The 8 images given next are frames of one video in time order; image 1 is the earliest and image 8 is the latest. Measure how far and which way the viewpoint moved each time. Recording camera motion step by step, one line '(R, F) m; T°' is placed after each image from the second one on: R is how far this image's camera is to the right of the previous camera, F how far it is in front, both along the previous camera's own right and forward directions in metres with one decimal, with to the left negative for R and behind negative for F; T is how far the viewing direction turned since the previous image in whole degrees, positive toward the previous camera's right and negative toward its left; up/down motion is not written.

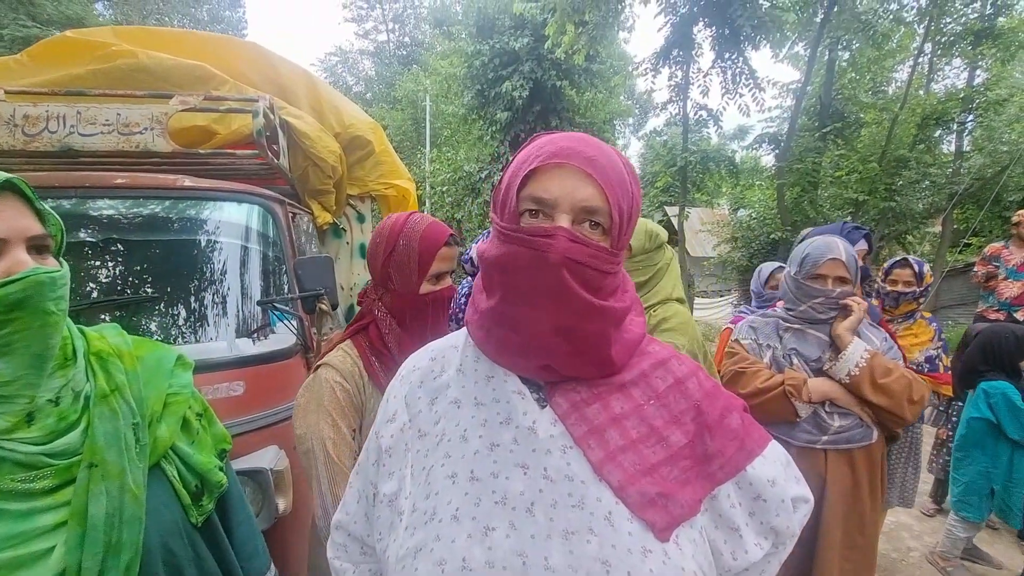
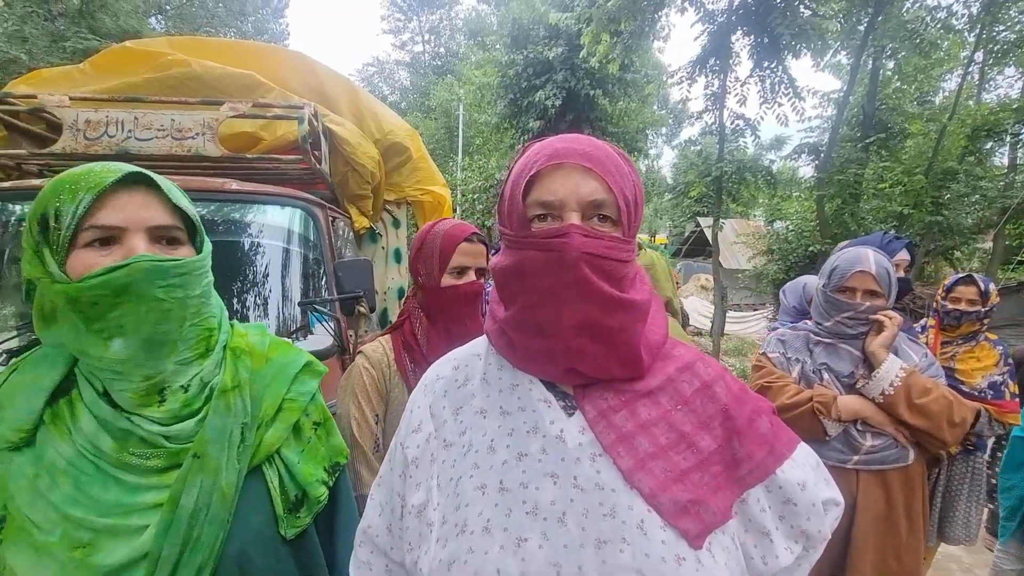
(0.0, 0.0) m; -3°
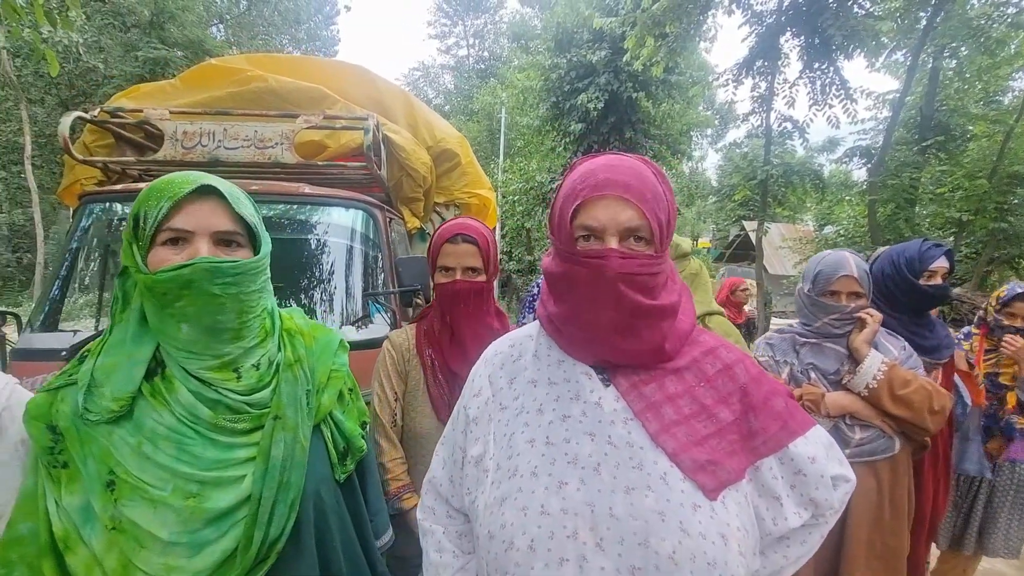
(0.0, -0.2) m; -4°
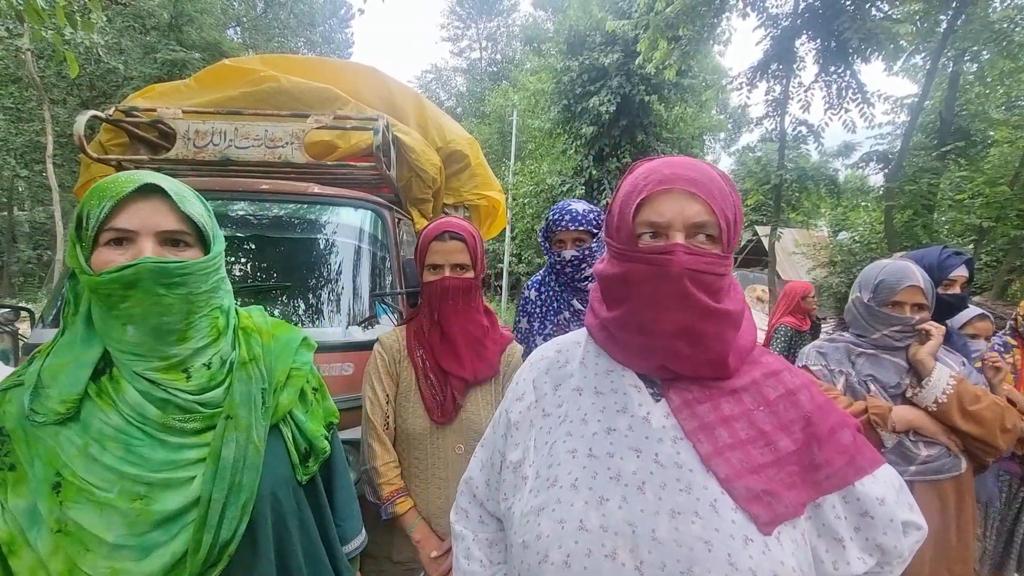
(0.0, 0.0) m; -1°
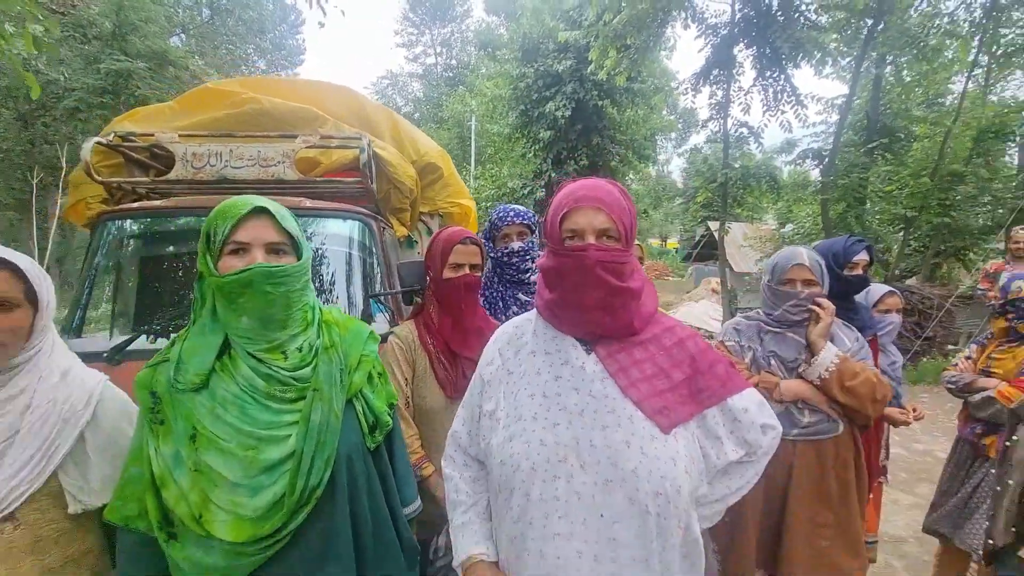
(-0.1, -0.4) m; +4°
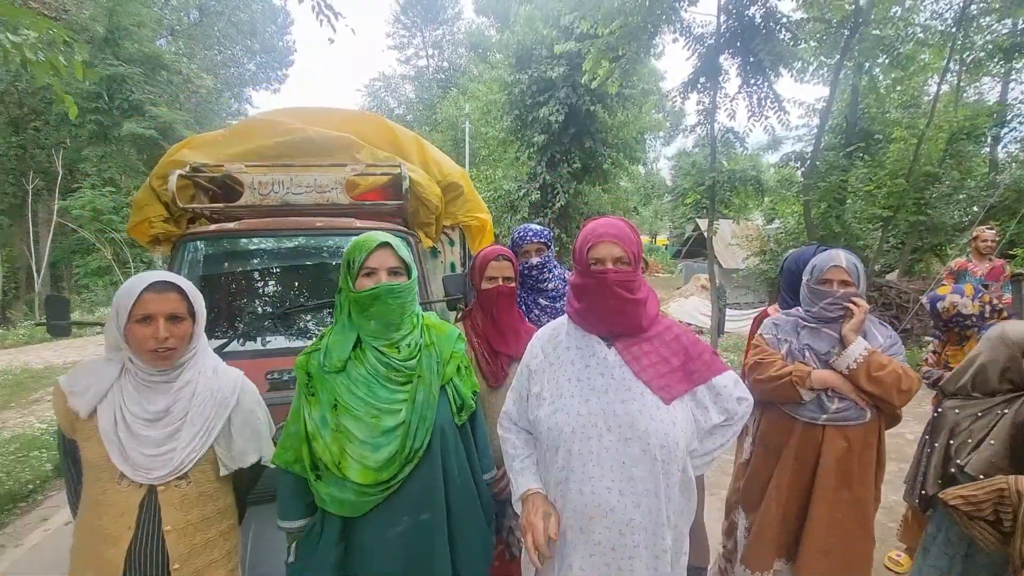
(-0.2, -0.5) m; +1°
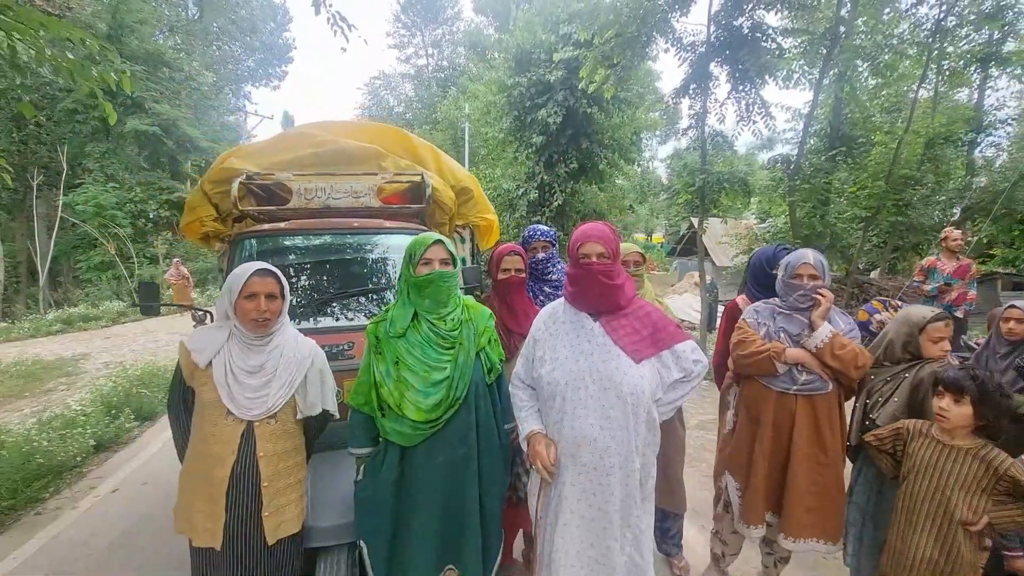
(-0.1, -0.6) m; 0°
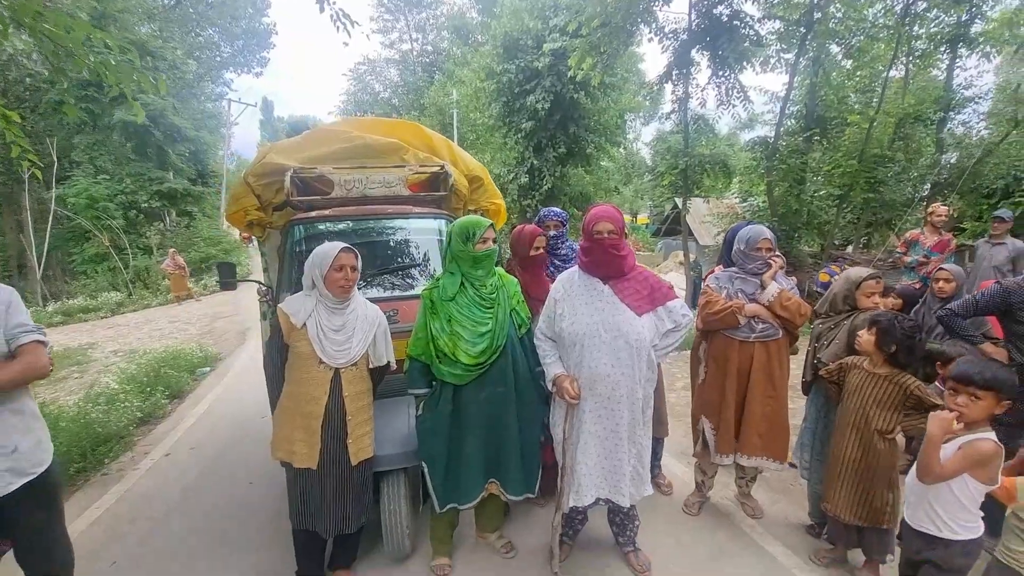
(-0.3, -0.7) m; +1°
